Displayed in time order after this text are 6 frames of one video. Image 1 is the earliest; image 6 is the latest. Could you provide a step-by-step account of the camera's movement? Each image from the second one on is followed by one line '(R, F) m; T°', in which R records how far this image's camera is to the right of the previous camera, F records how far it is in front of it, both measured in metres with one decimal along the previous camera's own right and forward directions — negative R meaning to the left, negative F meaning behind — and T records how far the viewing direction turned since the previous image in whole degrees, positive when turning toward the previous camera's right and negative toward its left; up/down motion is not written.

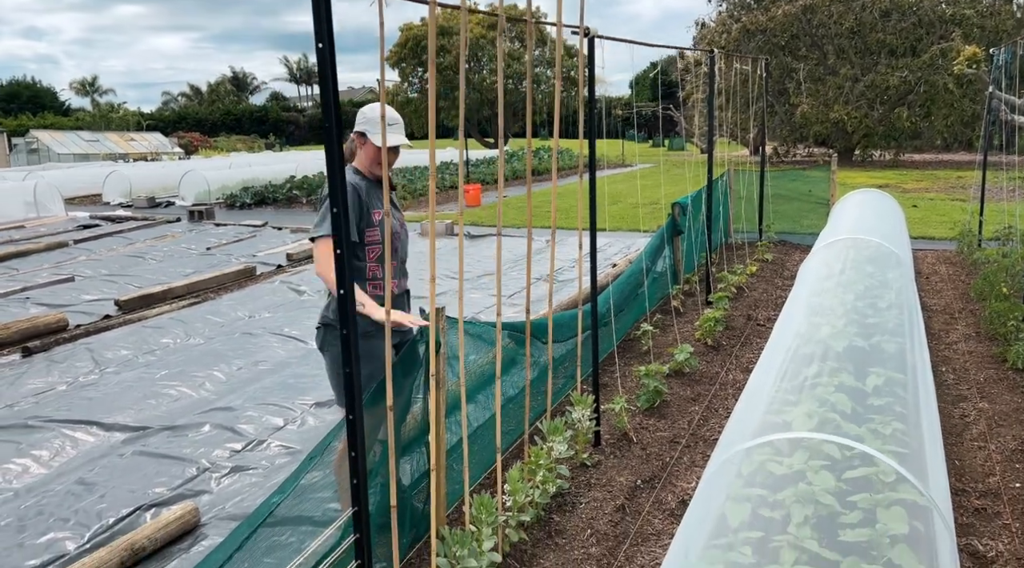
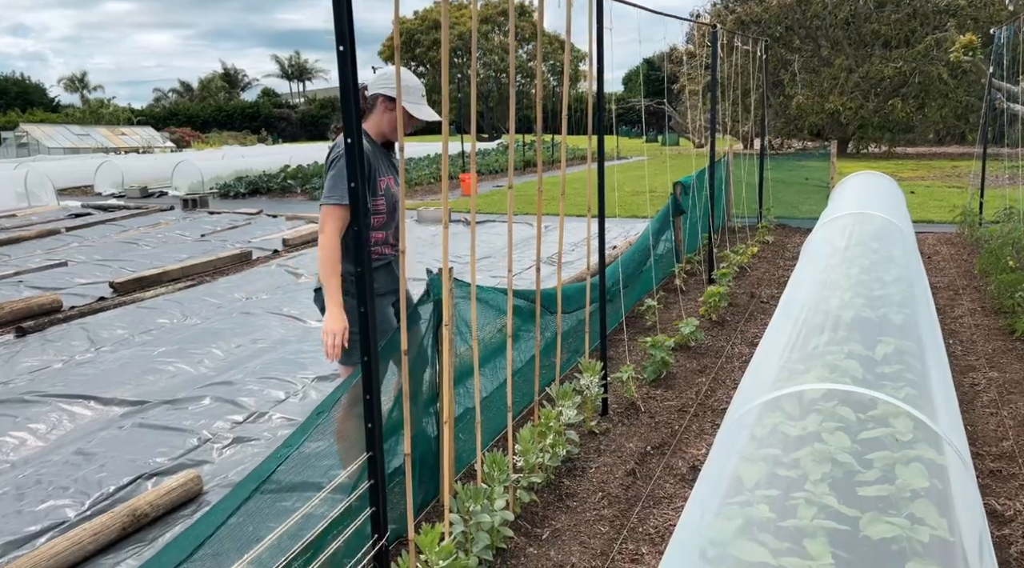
(-0.1, +0.1) m; +1°
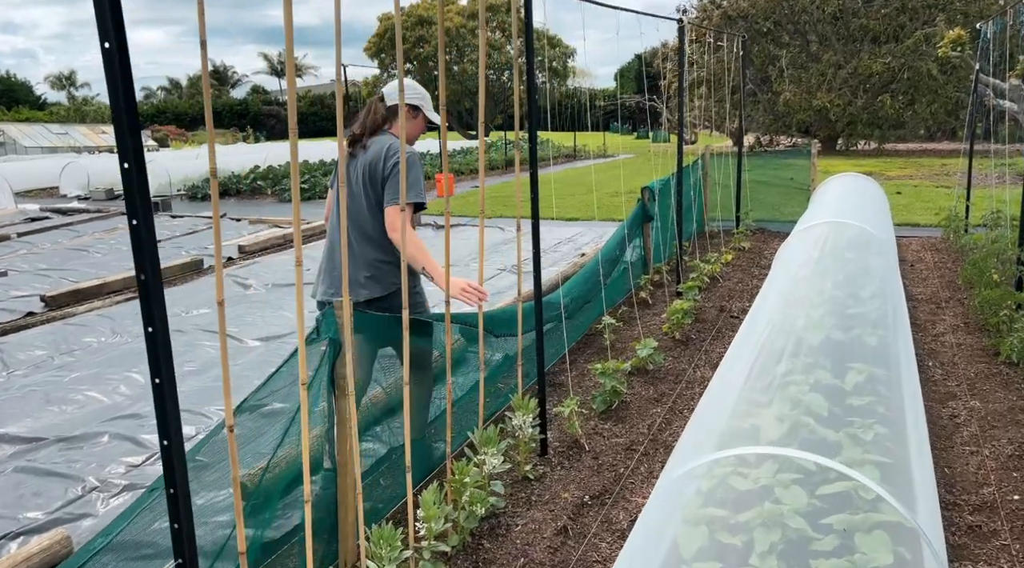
(+0.3, +0.4) m; 0°
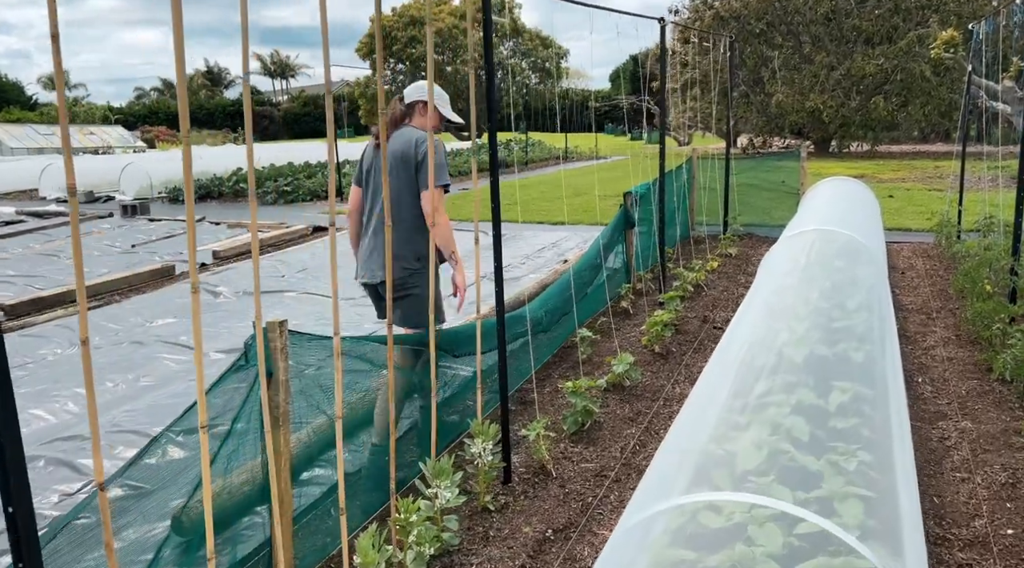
(+0.1, +0.2) m; 0°
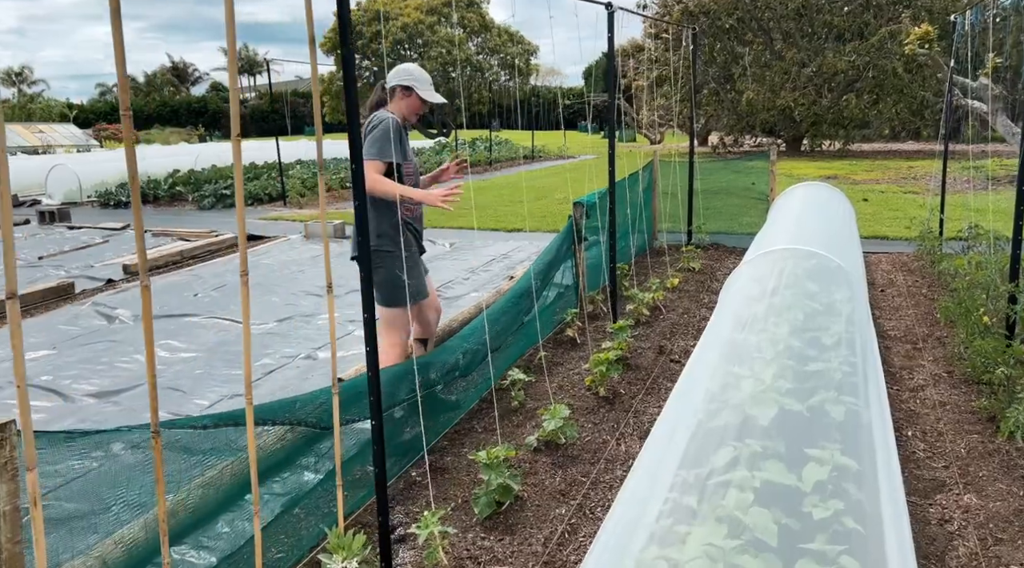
(+0.3, +0.8) m; +2°
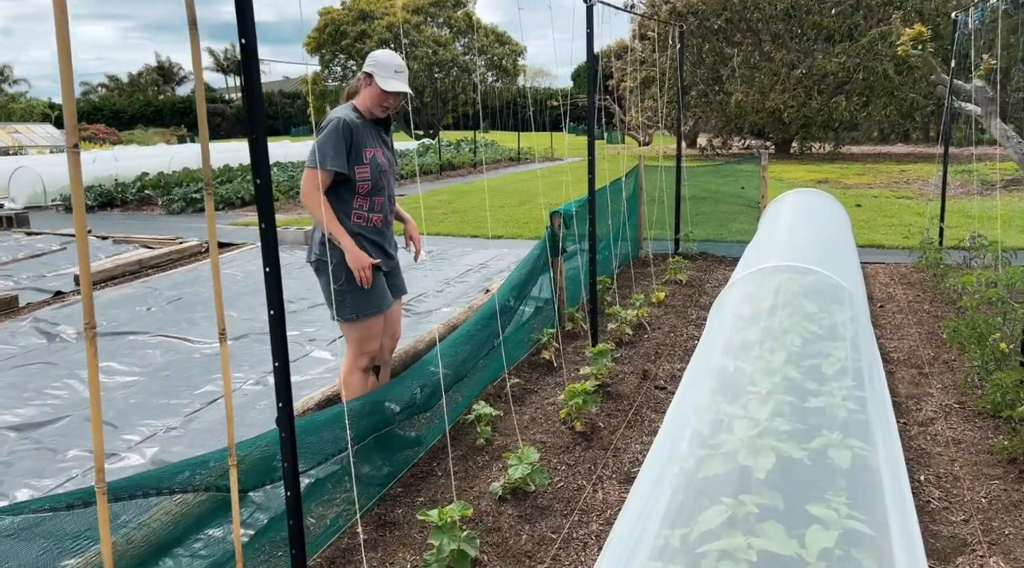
(+0.1, +0.4) m; +1°
